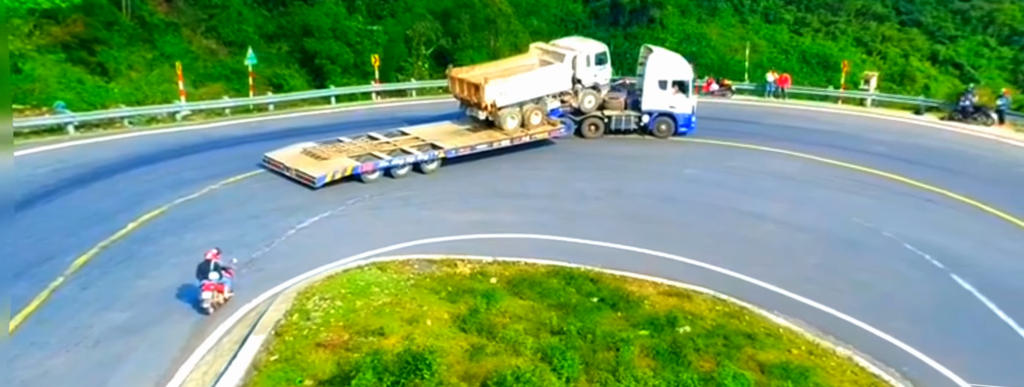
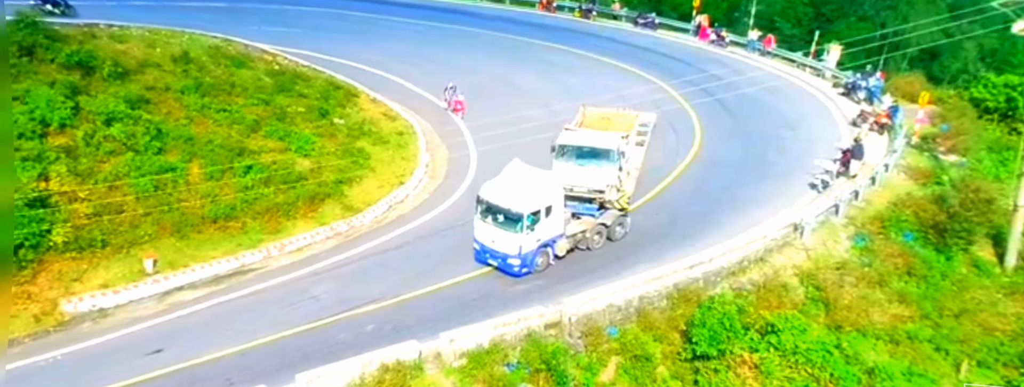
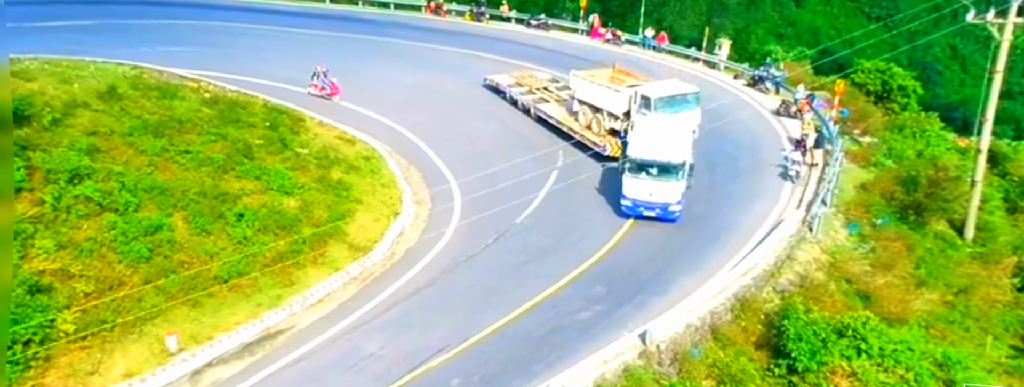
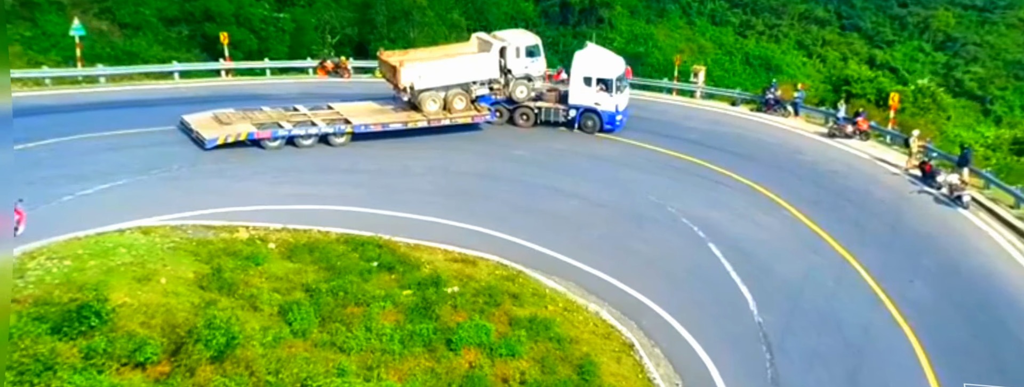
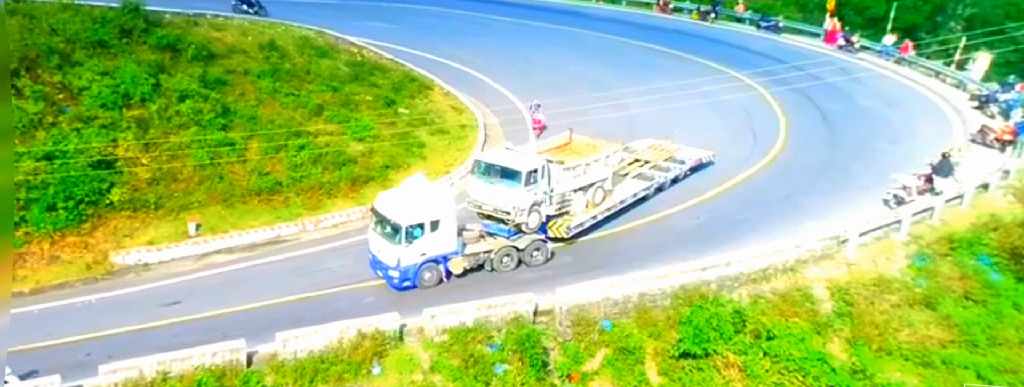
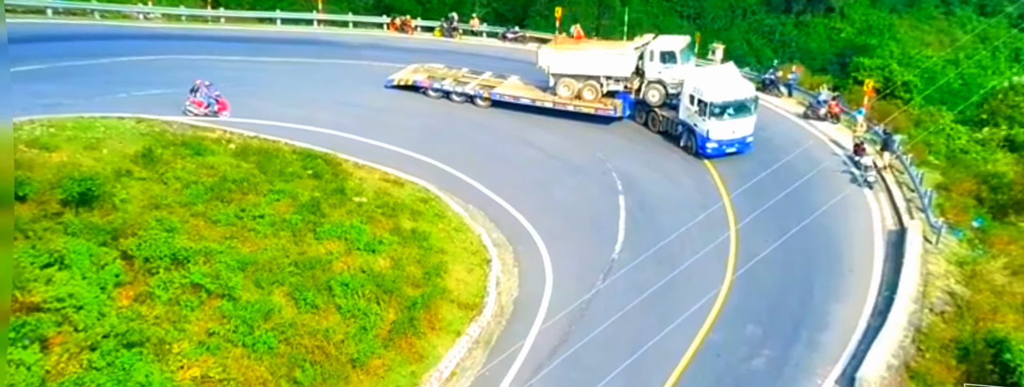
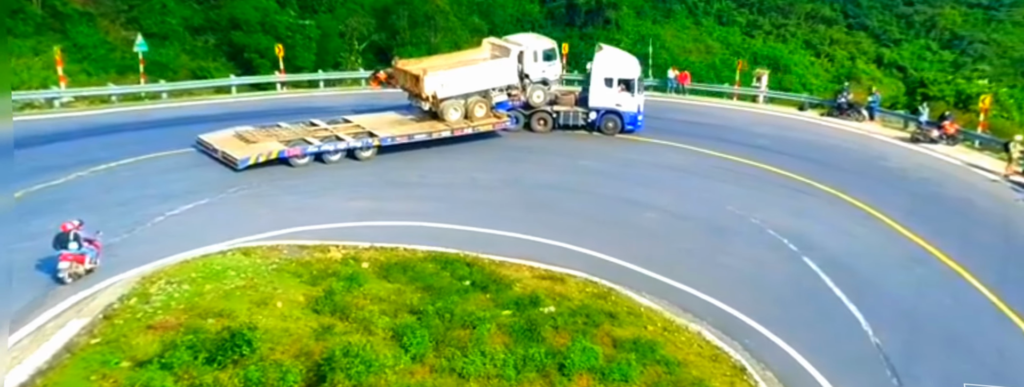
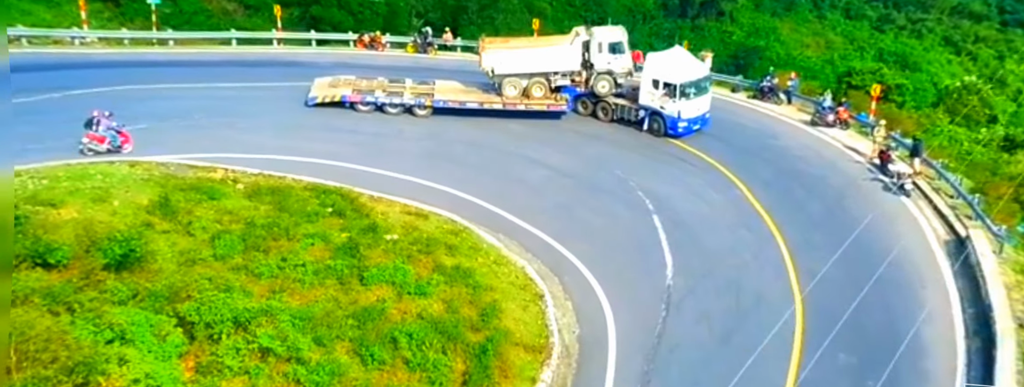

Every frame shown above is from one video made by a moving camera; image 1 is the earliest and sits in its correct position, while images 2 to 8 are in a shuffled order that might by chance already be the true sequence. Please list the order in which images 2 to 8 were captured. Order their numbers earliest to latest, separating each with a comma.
7, 4, 8, 6, 3, 2, 5
